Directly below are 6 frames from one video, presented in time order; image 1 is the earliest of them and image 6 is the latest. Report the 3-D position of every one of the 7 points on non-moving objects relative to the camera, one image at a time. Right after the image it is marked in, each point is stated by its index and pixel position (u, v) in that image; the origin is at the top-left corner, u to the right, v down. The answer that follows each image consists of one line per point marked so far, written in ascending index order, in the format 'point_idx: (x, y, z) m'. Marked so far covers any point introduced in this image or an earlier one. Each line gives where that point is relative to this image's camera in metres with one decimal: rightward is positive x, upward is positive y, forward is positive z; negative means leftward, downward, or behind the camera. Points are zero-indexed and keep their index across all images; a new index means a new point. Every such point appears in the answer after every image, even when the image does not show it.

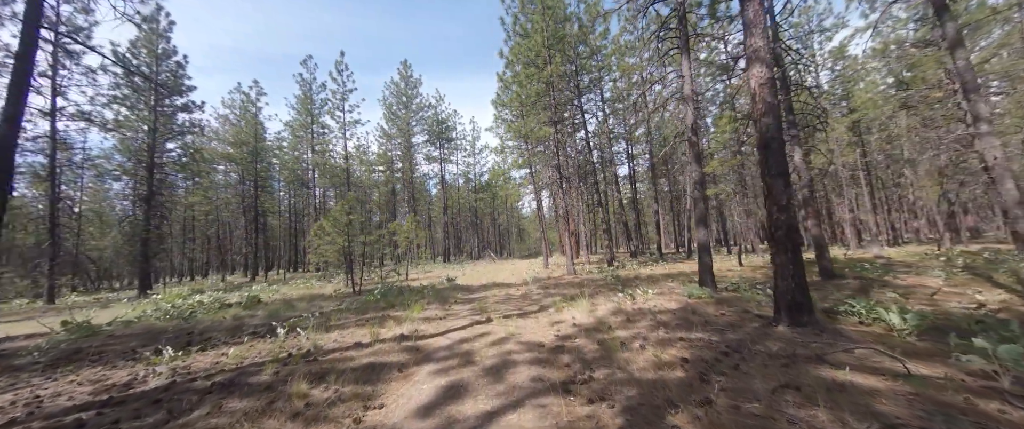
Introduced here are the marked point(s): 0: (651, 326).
0: (+2.0, -1.6, +4.6) m
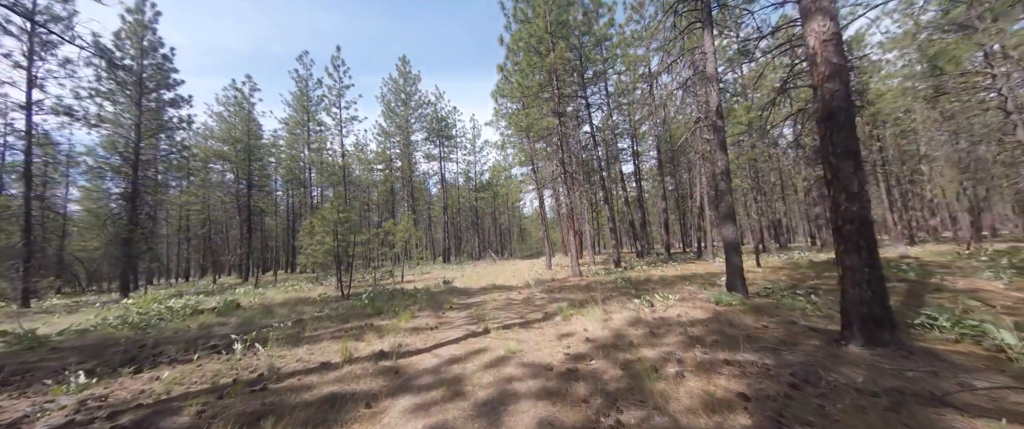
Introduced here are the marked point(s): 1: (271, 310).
0: (+2.0, -1.5, +3.8) m
1: (-6.1, -2.4, +8.3) m
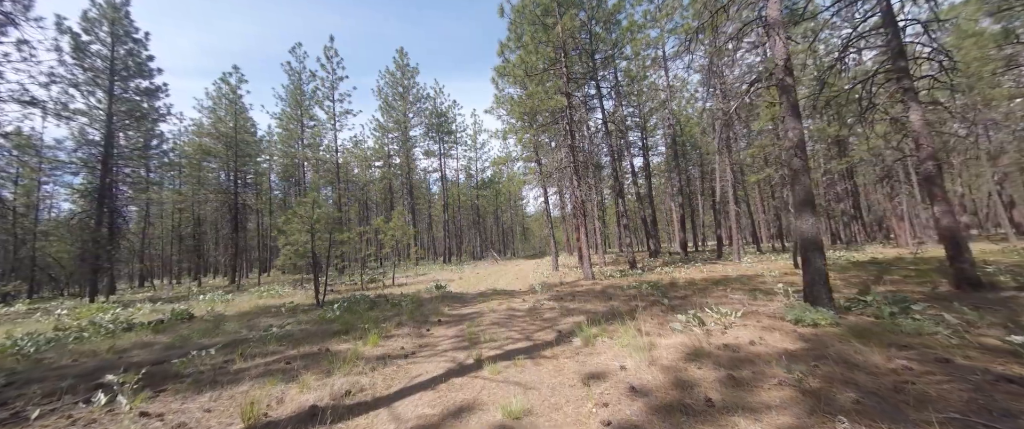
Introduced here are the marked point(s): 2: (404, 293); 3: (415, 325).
0: (+2.0, -1.3, +2.3) m
1: (-6.0, -2.3, +6.9) m
2: (-3.3, -2.4, +10.1) m
3: (-1.7, -2.0, +5.9) m
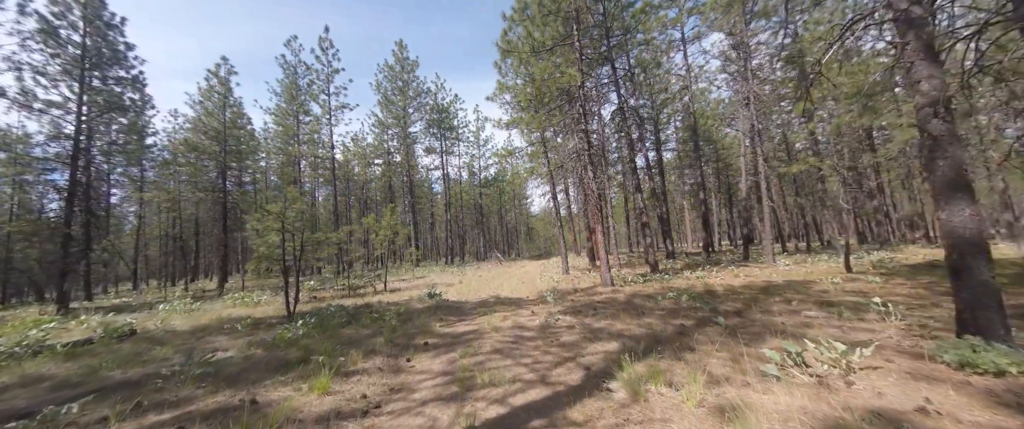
0: (+2.0, -1.2, +0.8) m
1: (-5.9, -2.2, +5.5) m
2: (-3.2, -2.3, +8.7) m
3: (-1.6, -1.9, +4.5) m
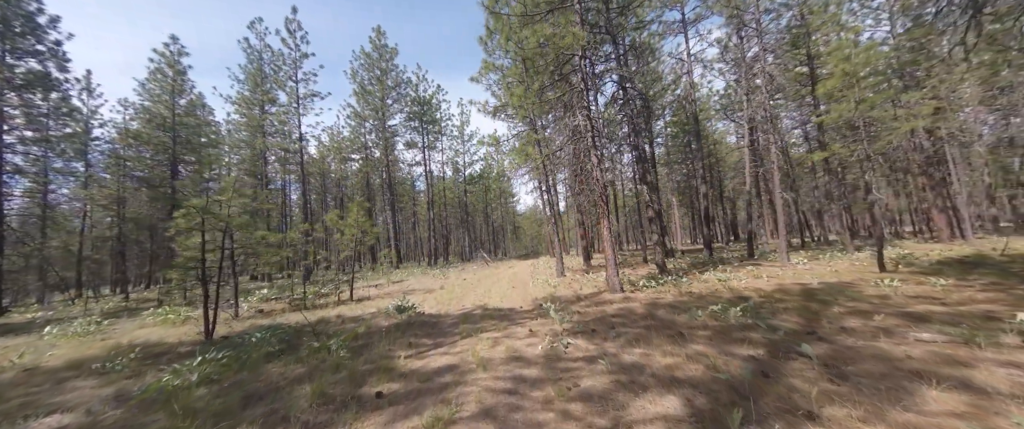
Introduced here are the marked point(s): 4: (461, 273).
0: (+2.2, -1.0, -0.7) m
1: (-6.0, -2.1, +3.7) m
2: (-3.4, -2.2, +7.0) m
3: (-1.7, -1.7, +2.8) m
4: (-2.9, -3.3, +18.5) m
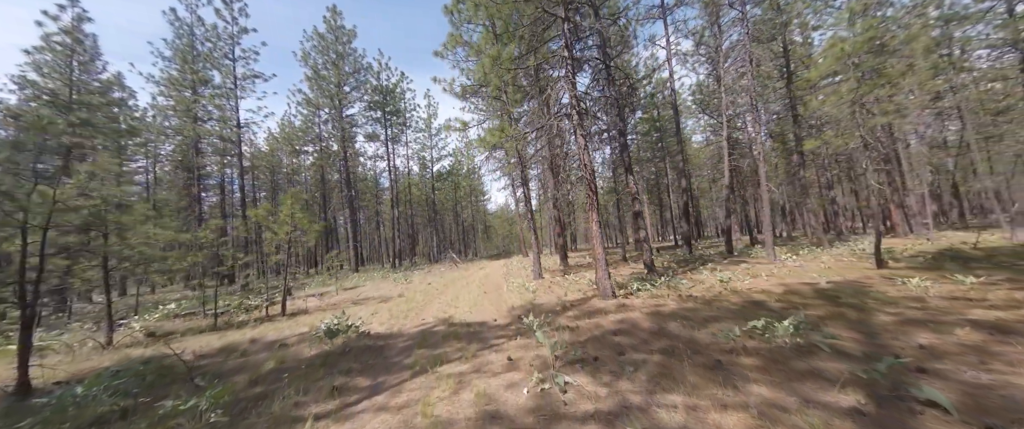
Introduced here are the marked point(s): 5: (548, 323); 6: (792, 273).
0: (+2.4, -0.9, -1.9) m
1: (-6.1, -1.9, +1.7) m
2: (-3.8, -2.0, +5.3) m
3: (-1.8, -1.6, +1.3) m
4: (-4.4, -3.1, +16.8) m
5: (+0.6, -1.7, +5.3) m
6: (+7.0, -1.5, +8.3) m
